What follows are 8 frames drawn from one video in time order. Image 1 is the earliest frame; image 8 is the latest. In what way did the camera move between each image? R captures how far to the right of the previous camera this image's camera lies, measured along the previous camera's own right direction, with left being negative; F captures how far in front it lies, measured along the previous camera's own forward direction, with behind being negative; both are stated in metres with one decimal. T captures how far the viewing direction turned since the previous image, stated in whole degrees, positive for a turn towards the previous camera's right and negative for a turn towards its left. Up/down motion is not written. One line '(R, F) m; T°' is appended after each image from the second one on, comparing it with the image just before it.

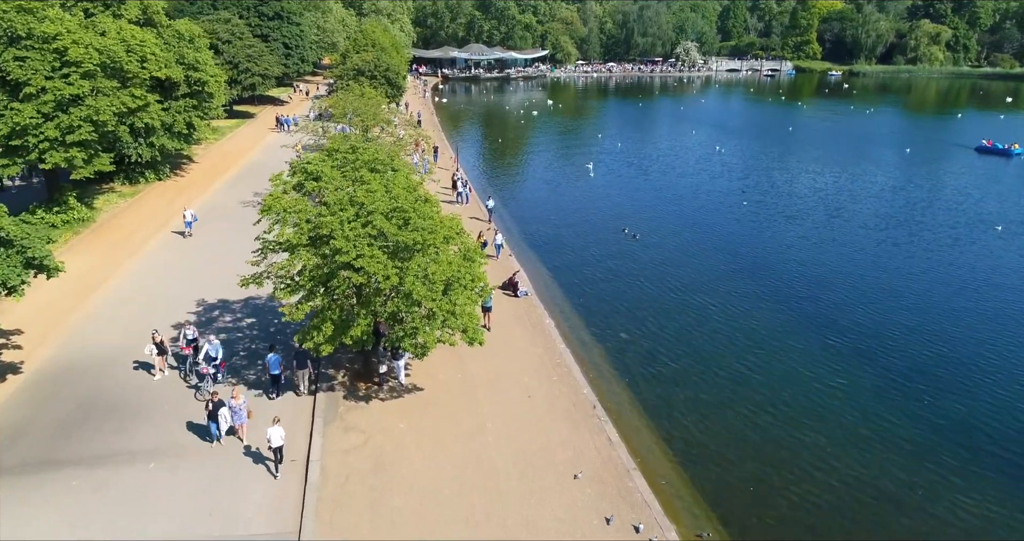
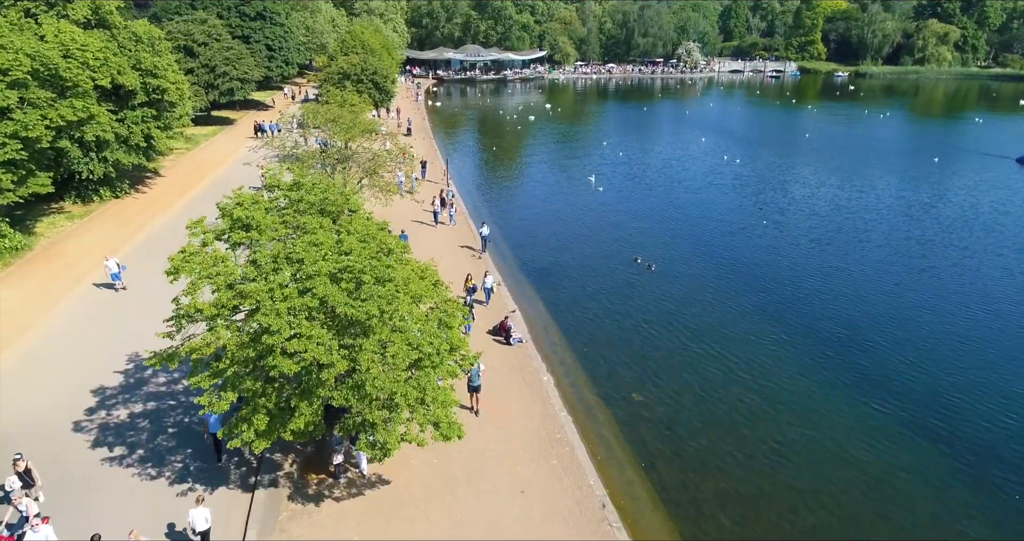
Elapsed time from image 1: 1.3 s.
(+0.3, +4.2) m; 0°
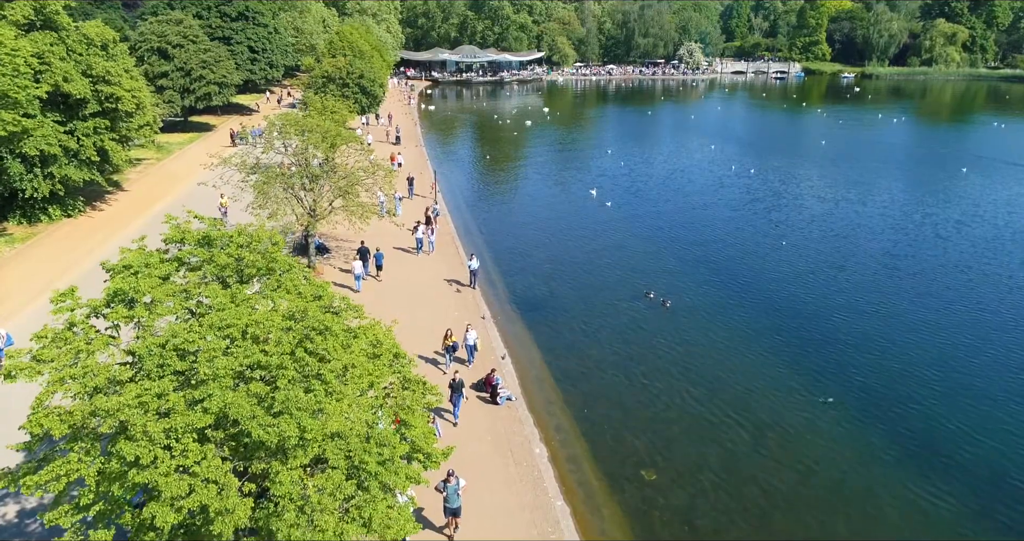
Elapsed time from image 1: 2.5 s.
(+0.5, +3.8) m; 0°
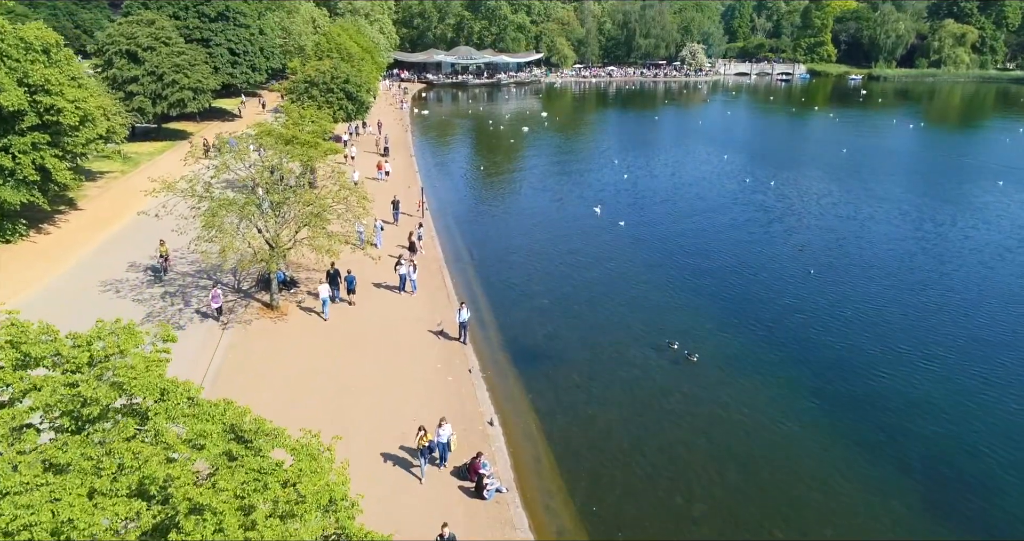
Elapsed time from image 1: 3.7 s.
(+0.3, +4.1) m; 0°
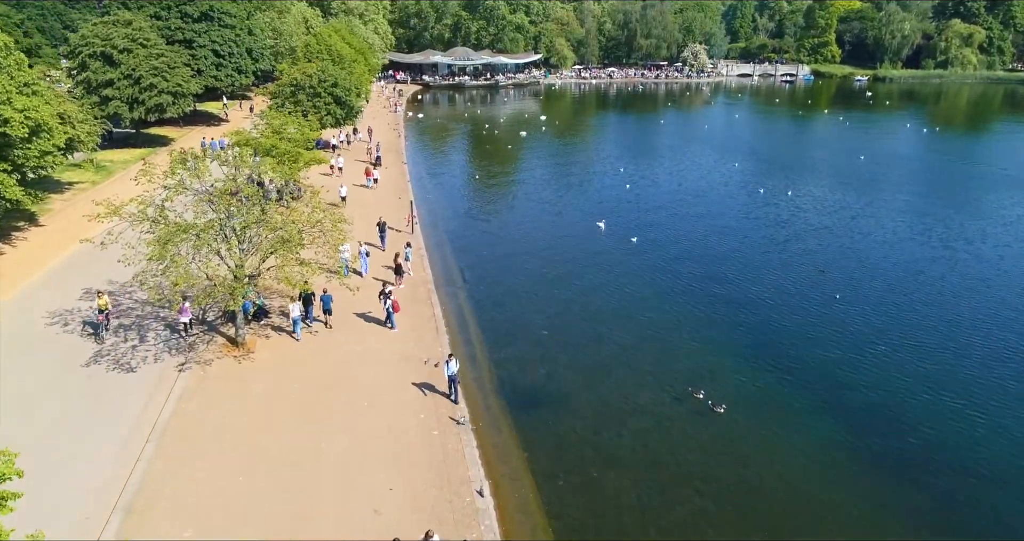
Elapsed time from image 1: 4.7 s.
(+0.2, +3.0) m; 0°
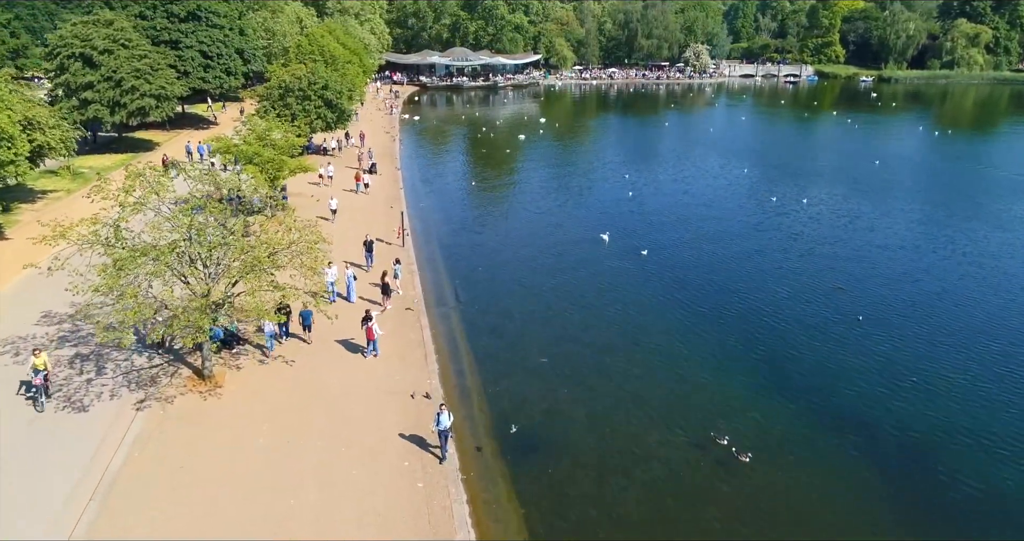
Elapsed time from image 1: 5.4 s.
(+0.2, +2.3) m; 0°
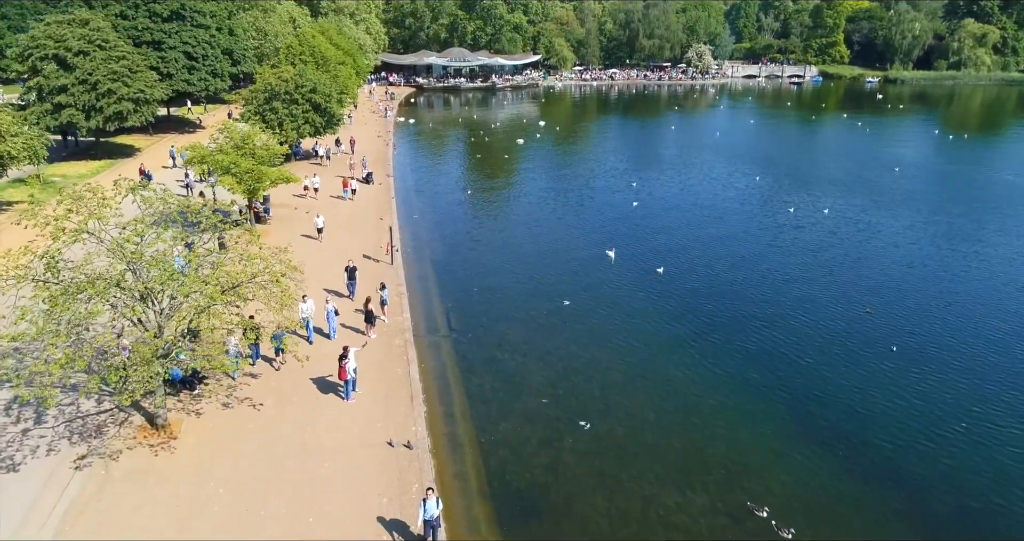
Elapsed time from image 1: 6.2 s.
(+0.1, +2.7) m; 0°
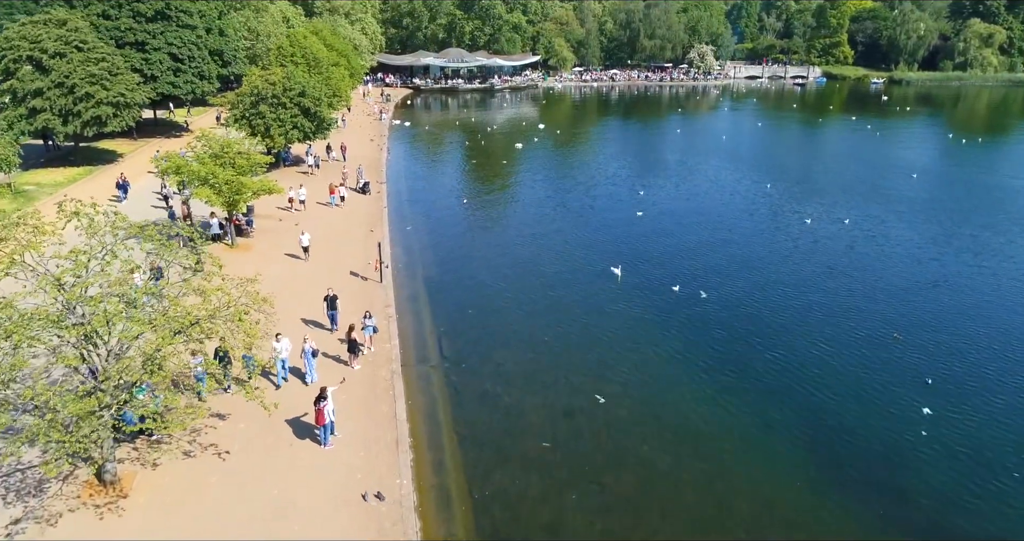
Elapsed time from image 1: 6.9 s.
(+0.1, +2.3) m; 0°
